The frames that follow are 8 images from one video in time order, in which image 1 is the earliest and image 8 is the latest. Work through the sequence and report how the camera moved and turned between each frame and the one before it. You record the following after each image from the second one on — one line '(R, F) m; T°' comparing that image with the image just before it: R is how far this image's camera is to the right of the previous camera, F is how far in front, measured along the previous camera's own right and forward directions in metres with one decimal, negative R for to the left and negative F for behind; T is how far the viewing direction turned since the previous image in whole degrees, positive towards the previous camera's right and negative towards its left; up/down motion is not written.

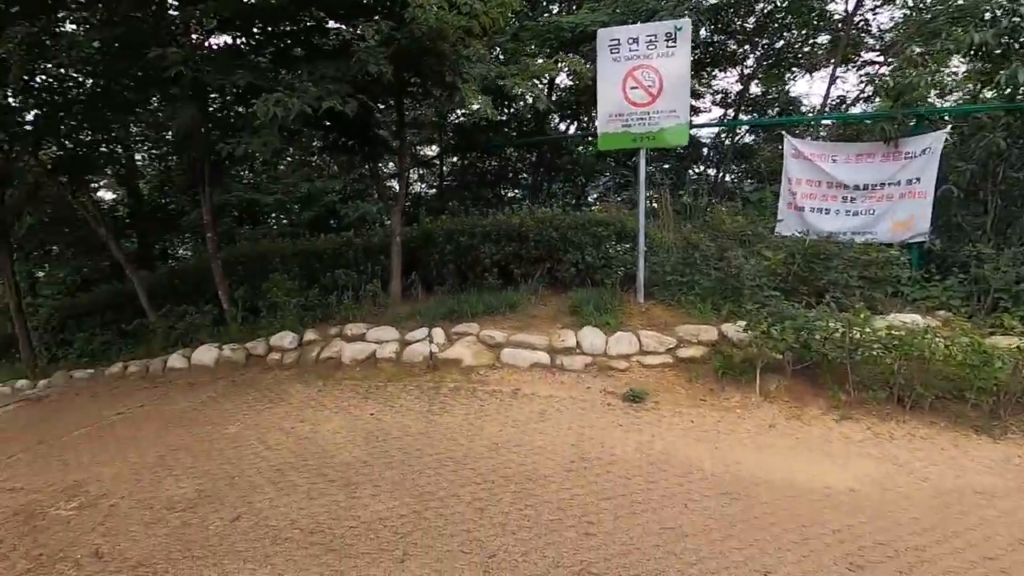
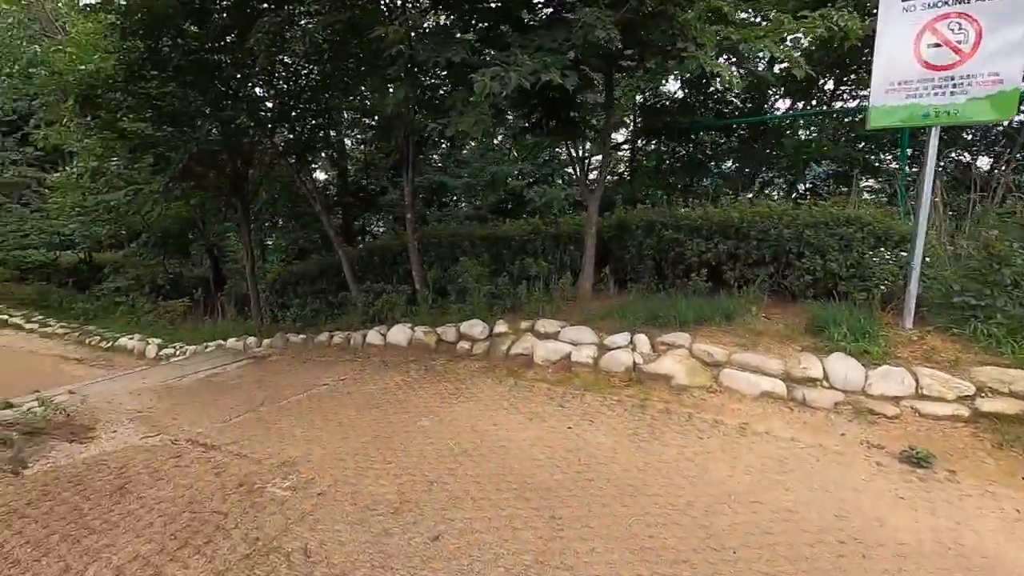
(-0.4, +0.4) m; -17°
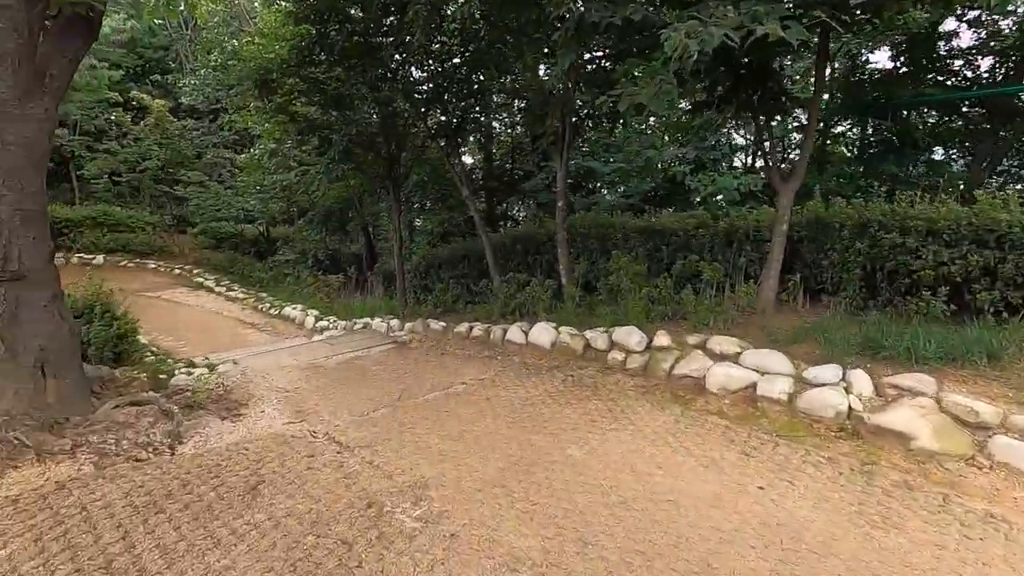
(-0.2, +0.5) m; -14°
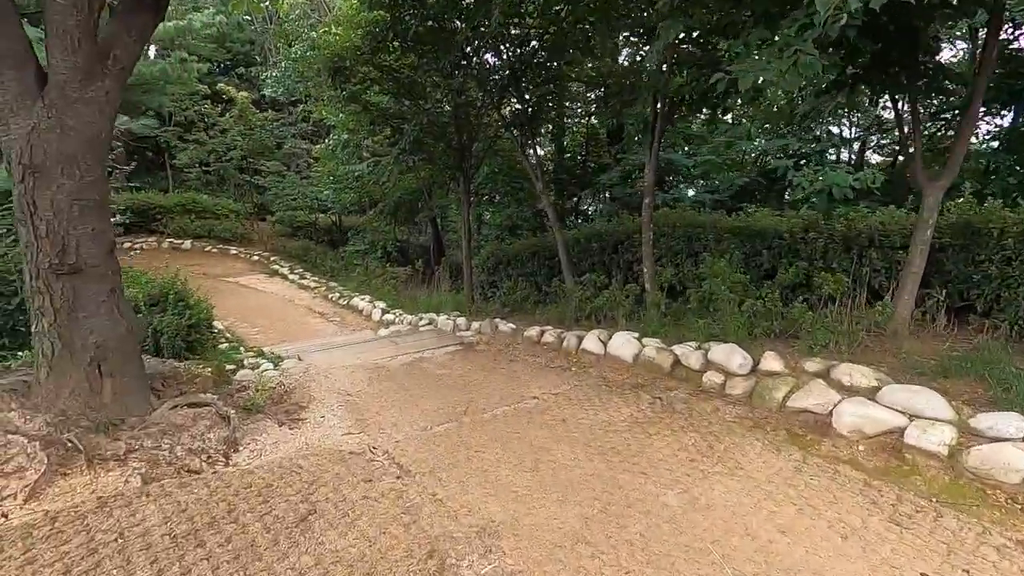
(-0.1, +0.4) m; -7°
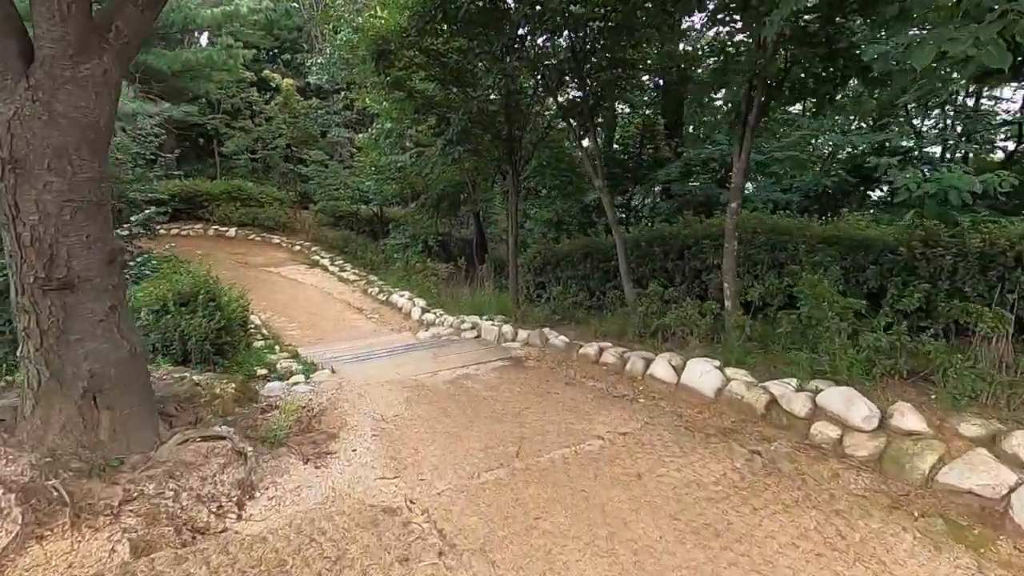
(-0.1, +0.5) m; -4°
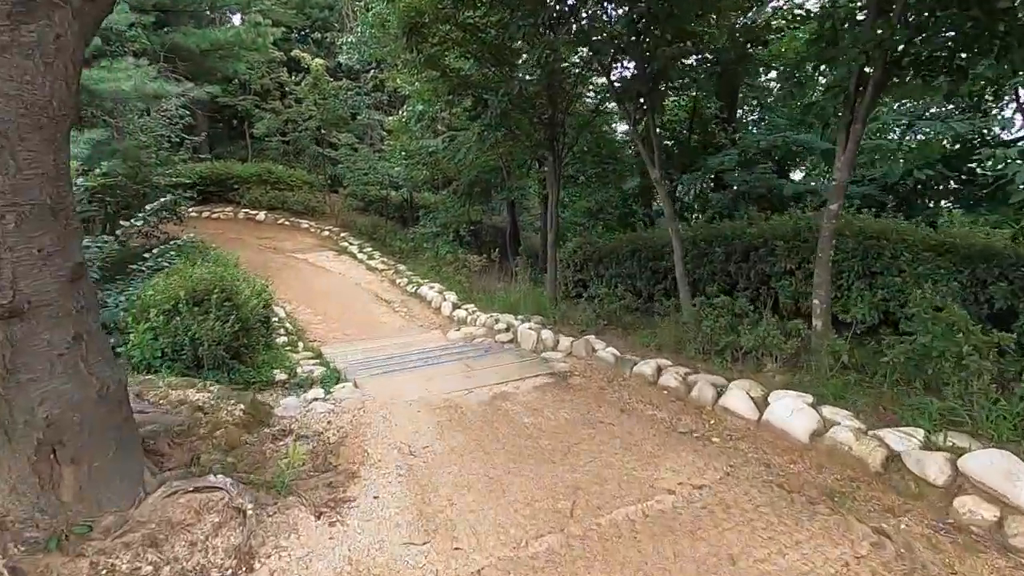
(-0.1, +0.5) m; -3°
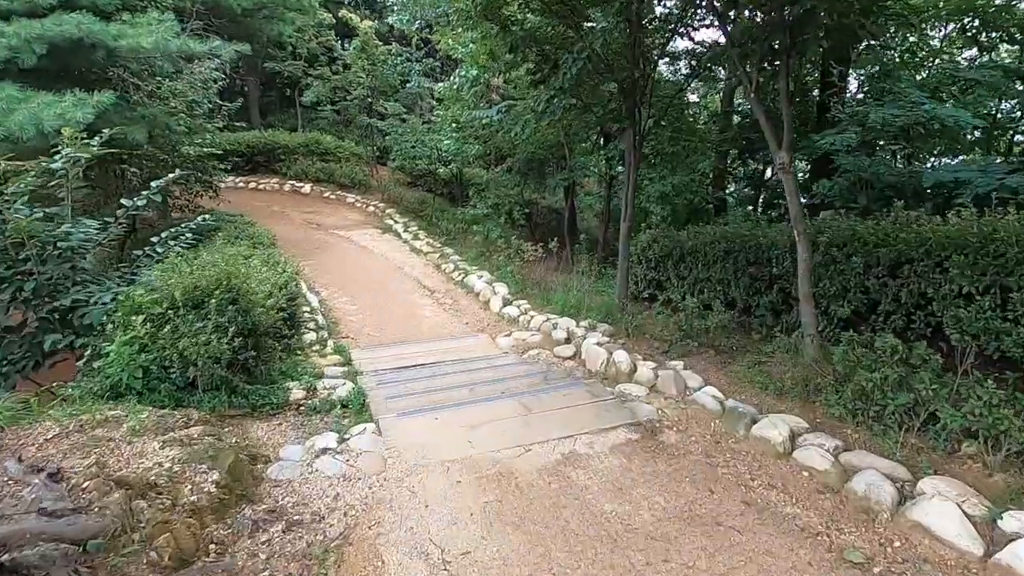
(-0.2, +0.9) m; -5°
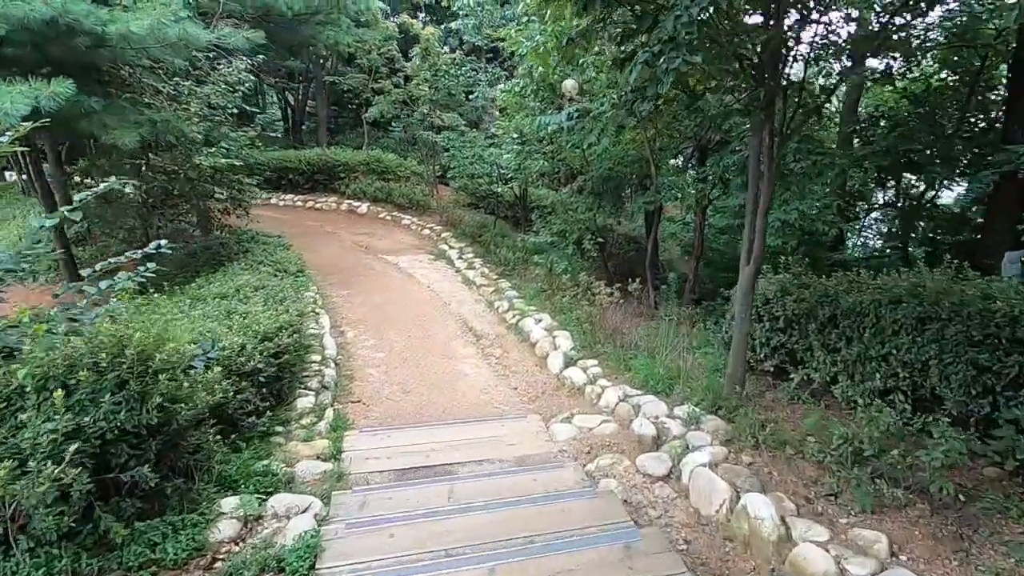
(0.0, +1.5) m; -7°
